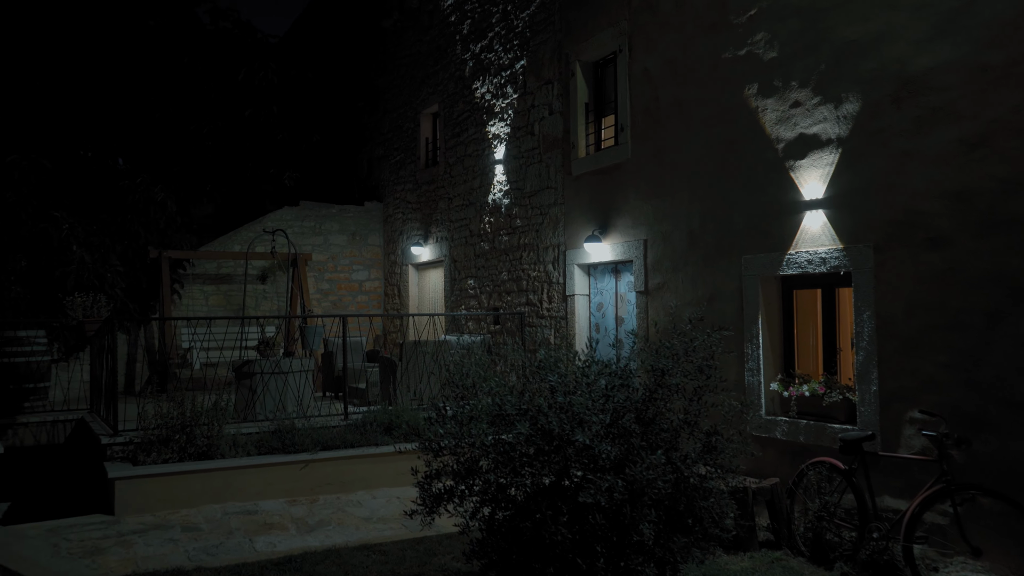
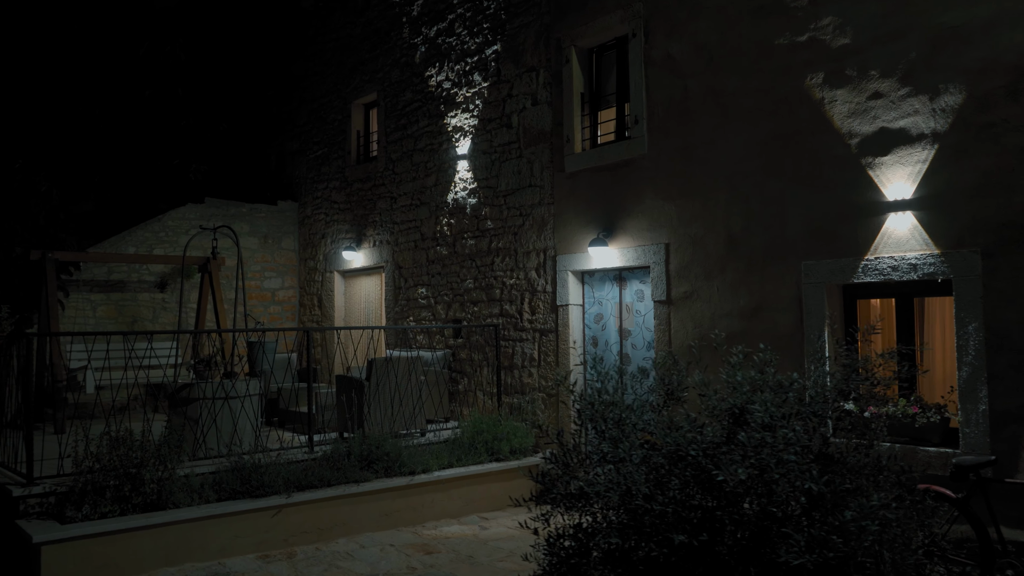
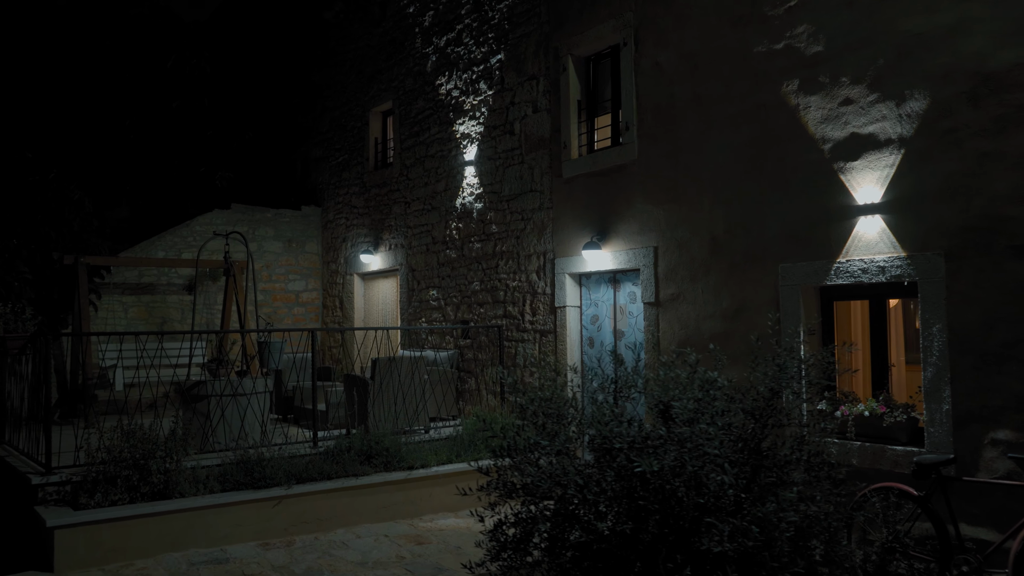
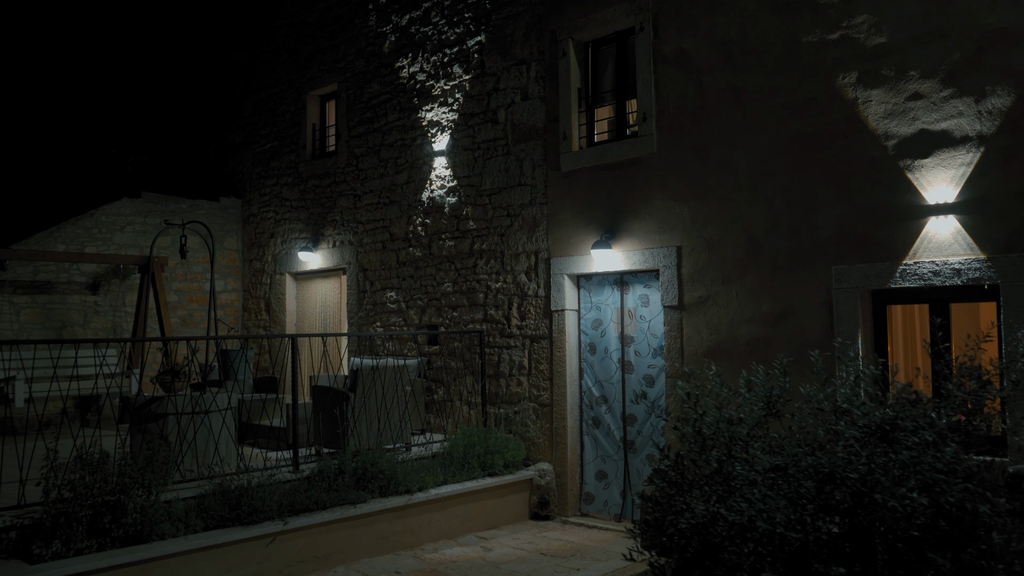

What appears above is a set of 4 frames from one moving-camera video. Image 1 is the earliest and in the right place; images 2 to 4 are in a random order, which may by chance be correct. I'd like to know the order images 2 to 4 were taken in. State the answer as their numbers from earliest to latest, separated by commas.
3, 2, 4
